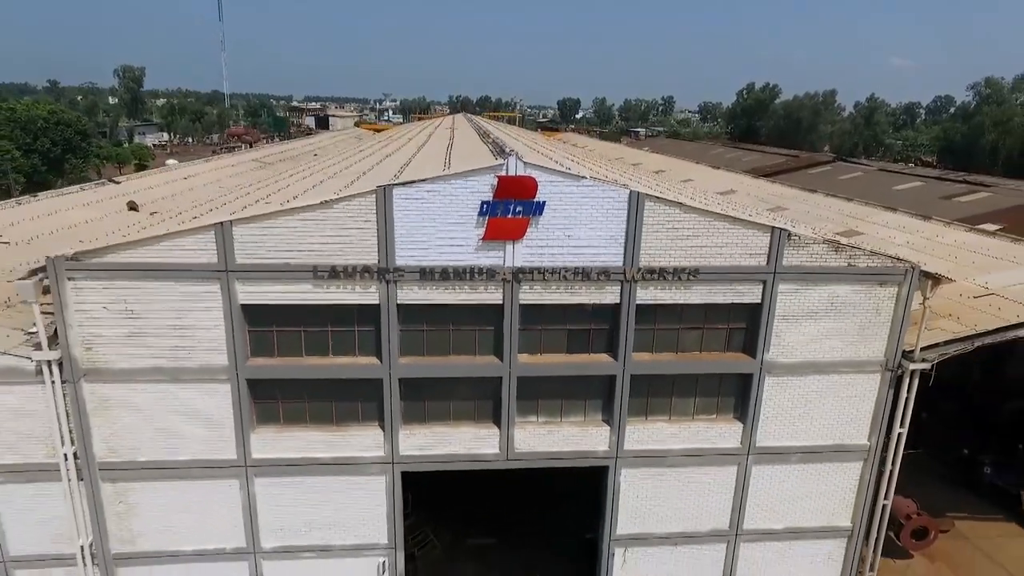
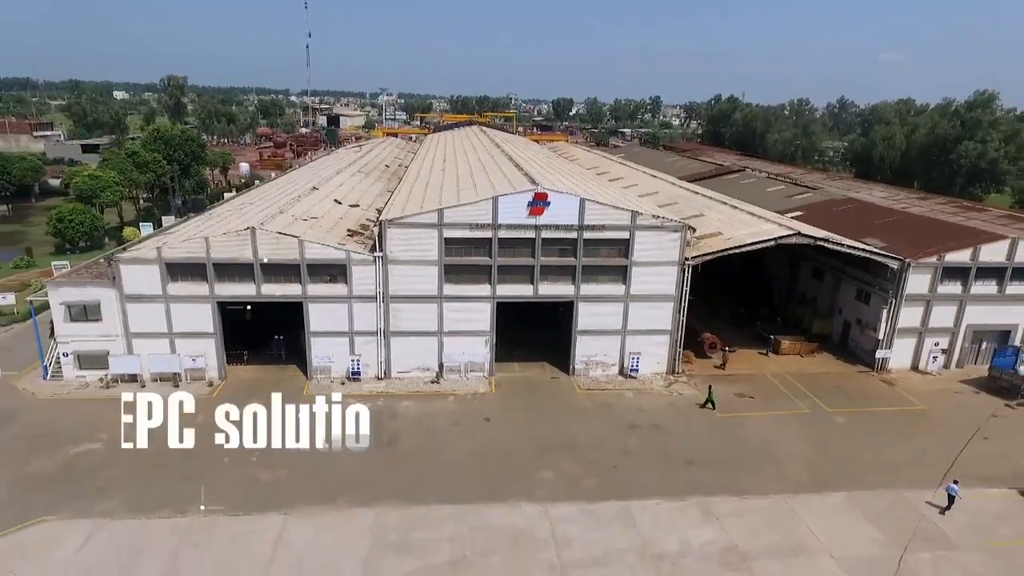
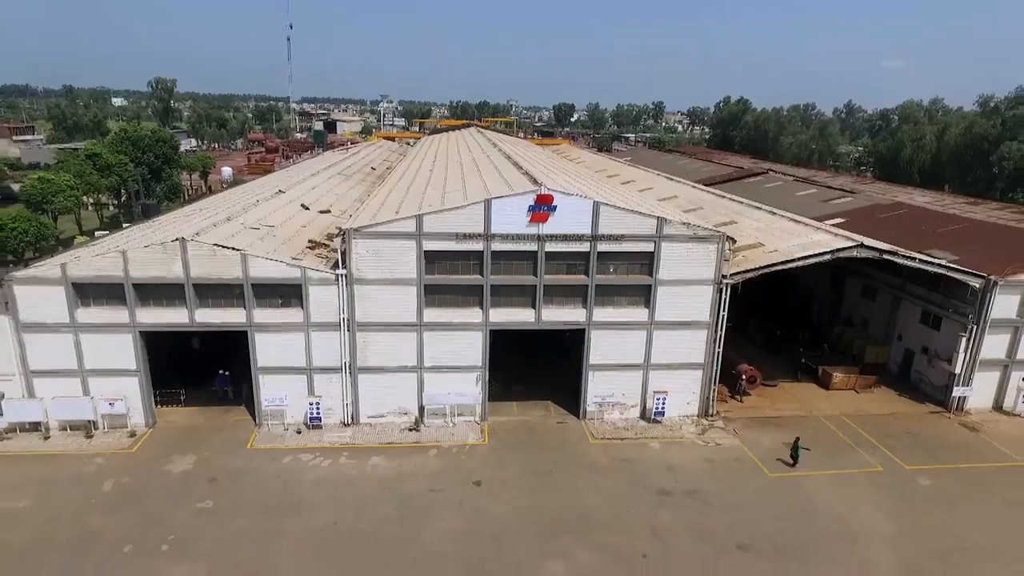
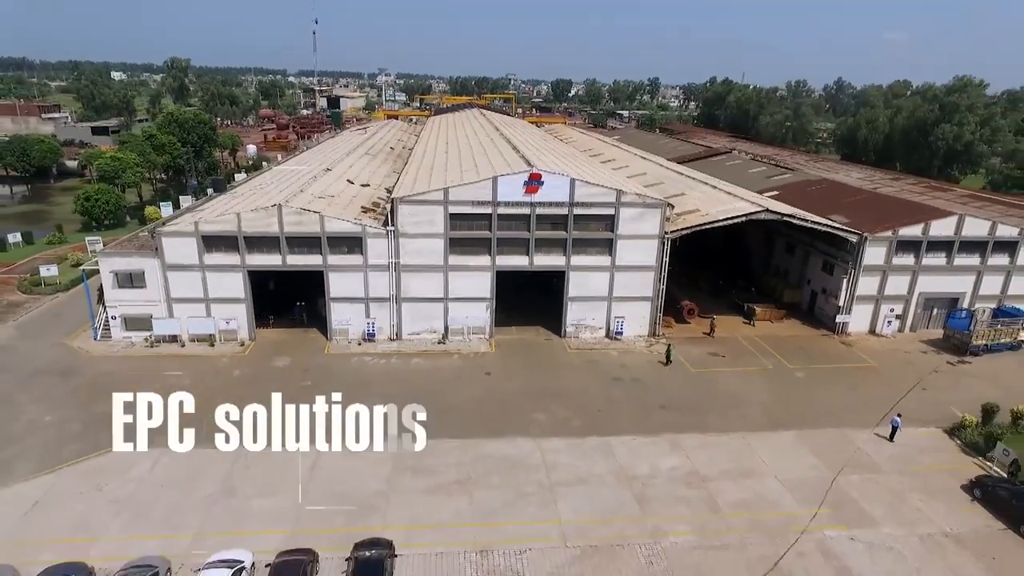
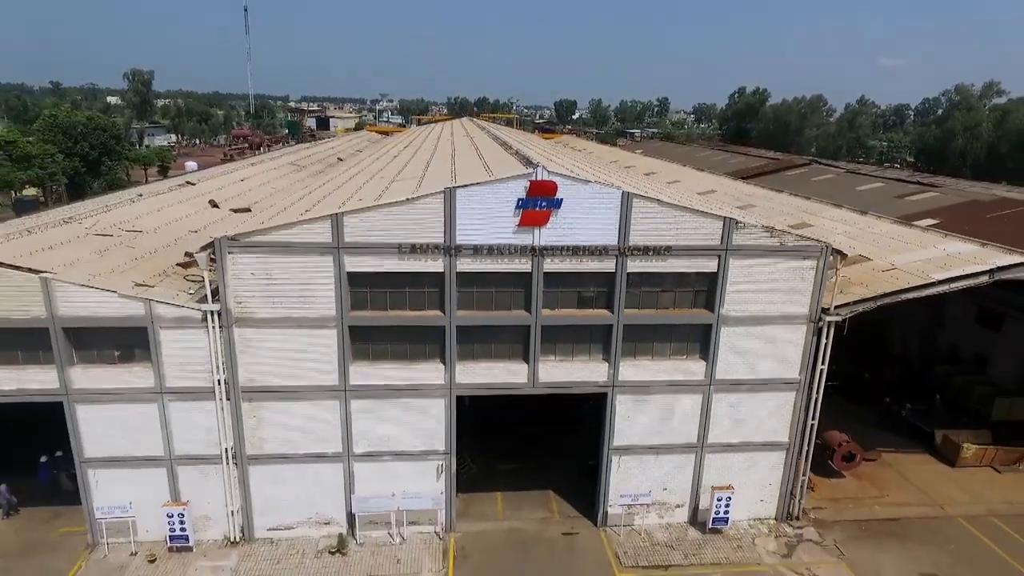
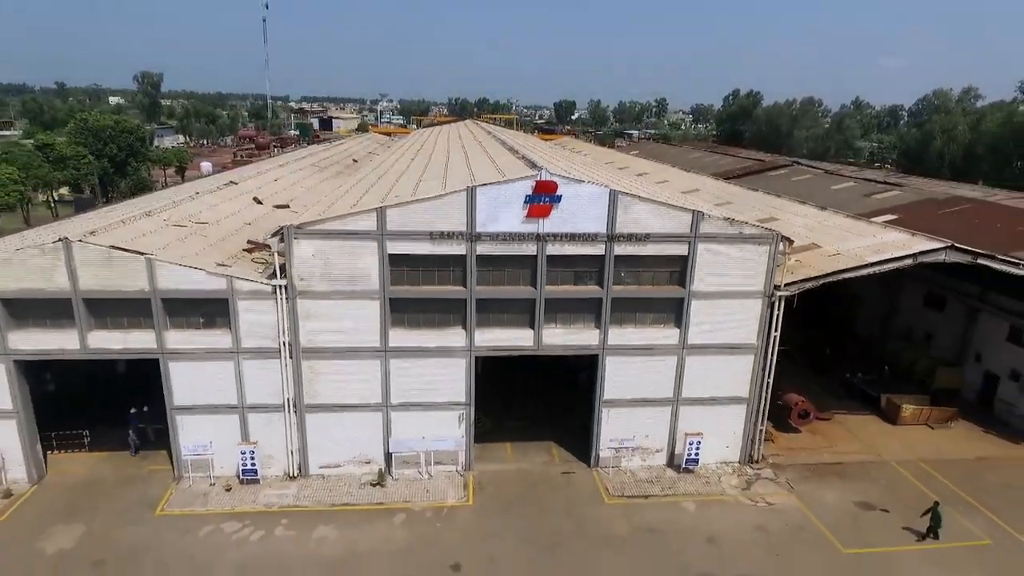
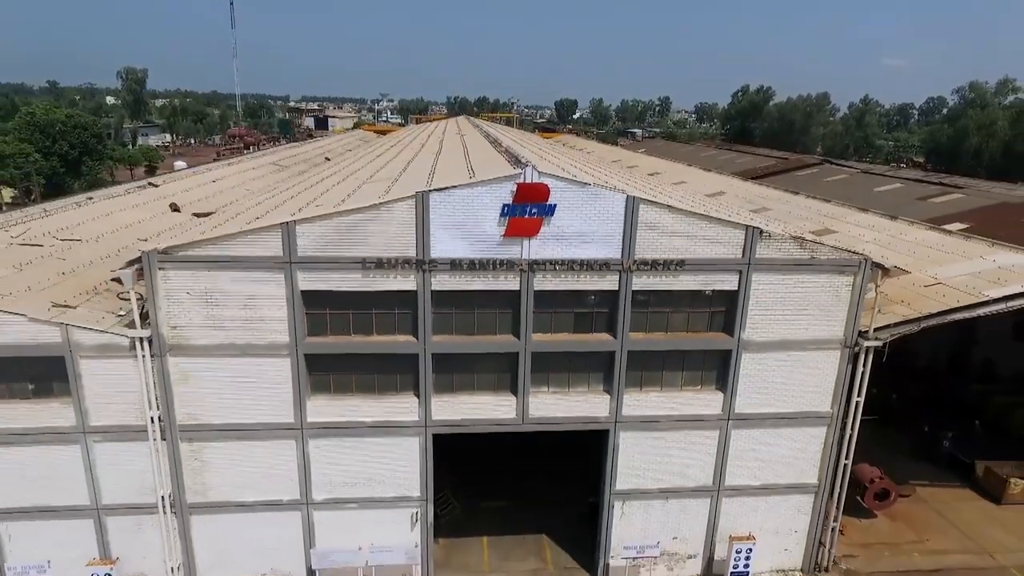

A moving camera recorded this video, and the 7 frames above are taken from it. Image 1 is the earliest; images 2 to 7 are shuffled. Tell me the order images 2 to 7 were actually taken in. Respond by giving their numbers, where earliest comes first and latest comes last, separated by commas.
7, 5, 6, 3, 2, 4
